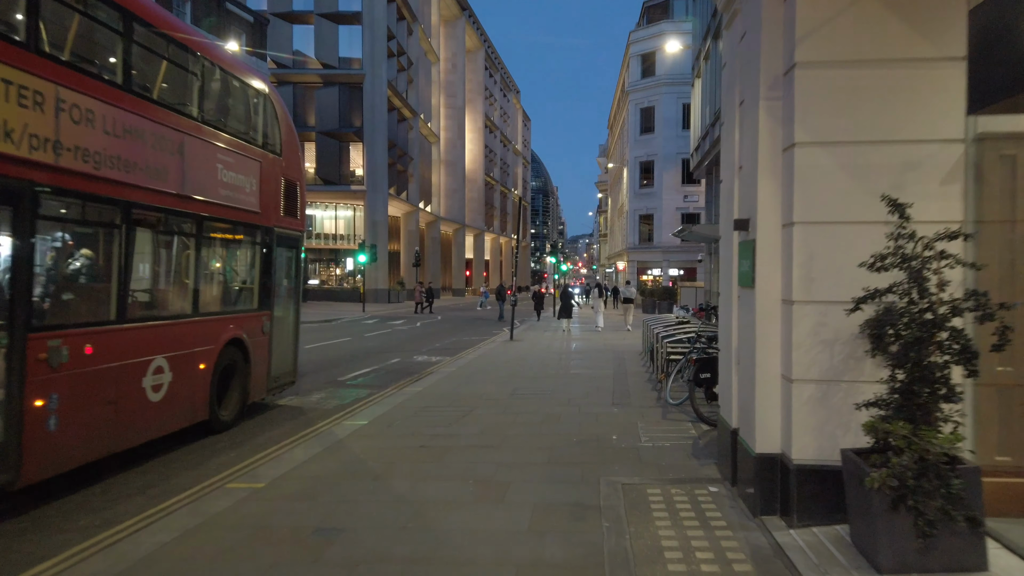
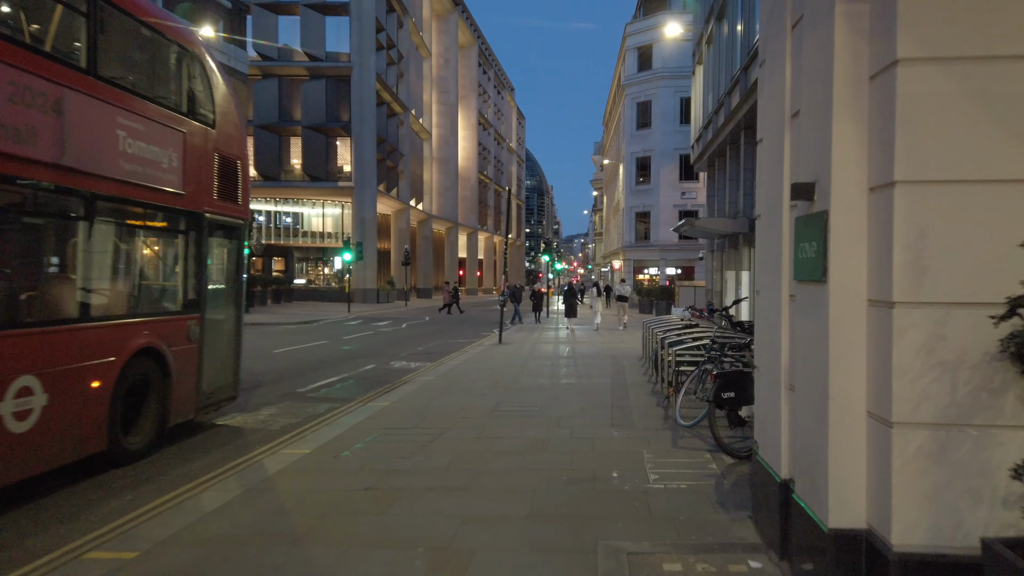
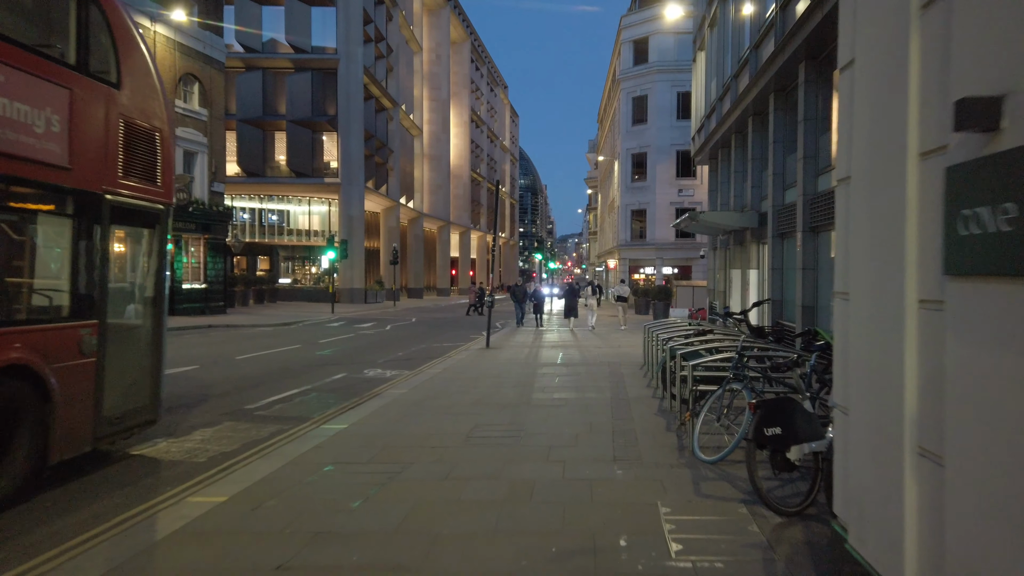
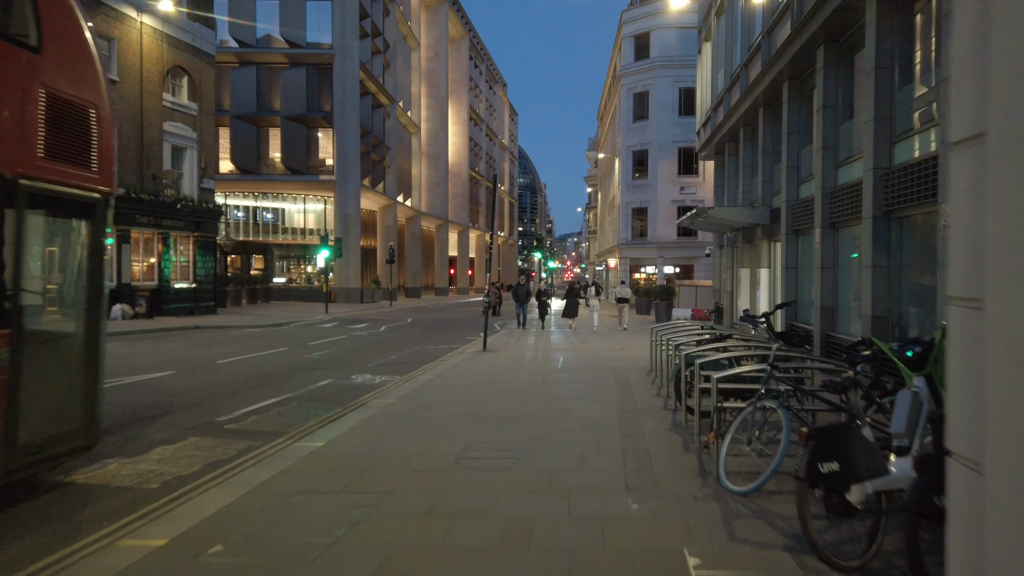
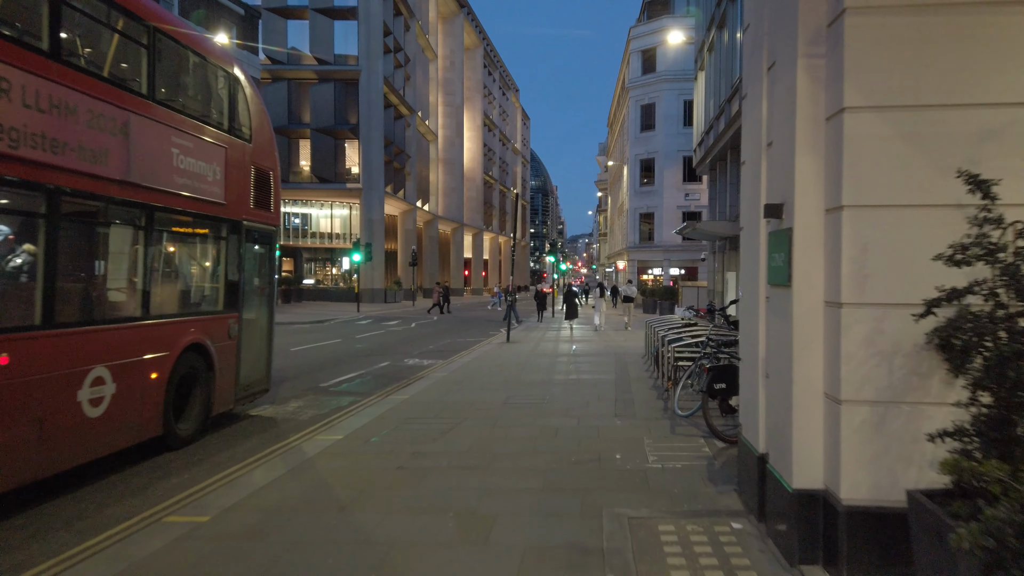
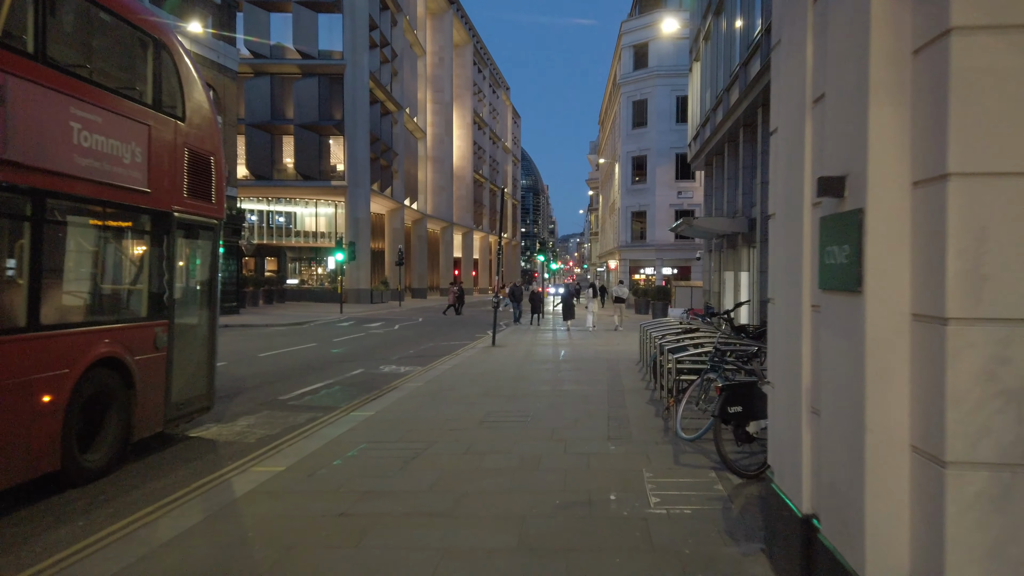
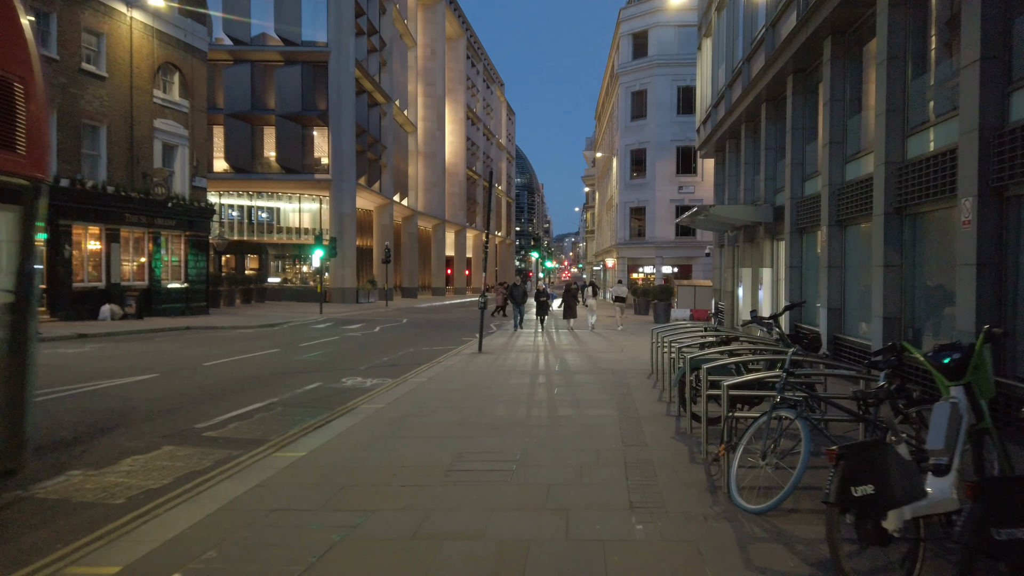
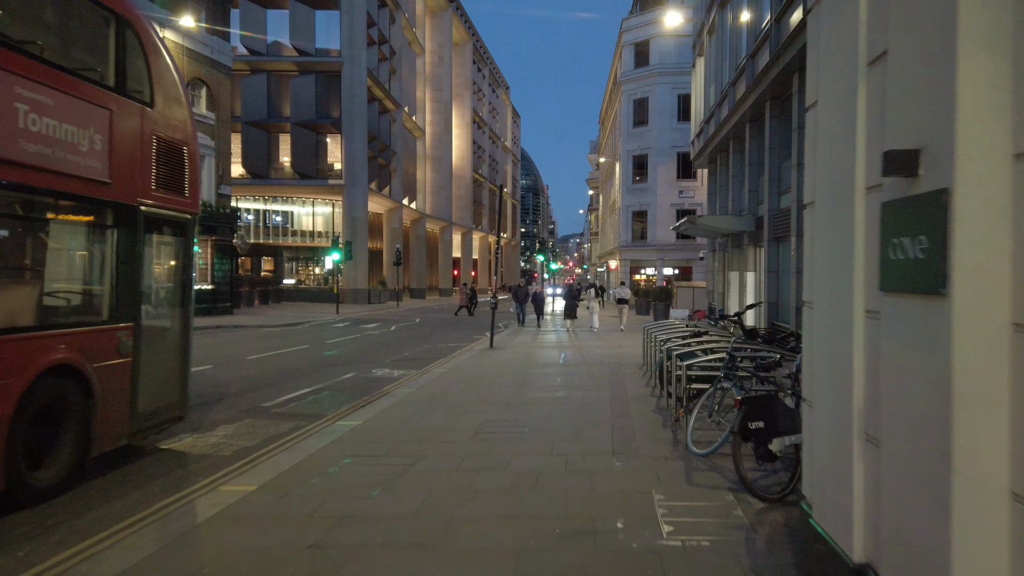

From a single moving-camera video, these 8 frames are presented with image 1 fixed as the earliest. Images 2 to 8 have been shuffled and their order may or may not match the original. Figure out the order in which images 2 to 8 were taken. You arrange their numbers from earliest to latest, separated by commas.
5, 2, 6, 8, 3, 4, 7
